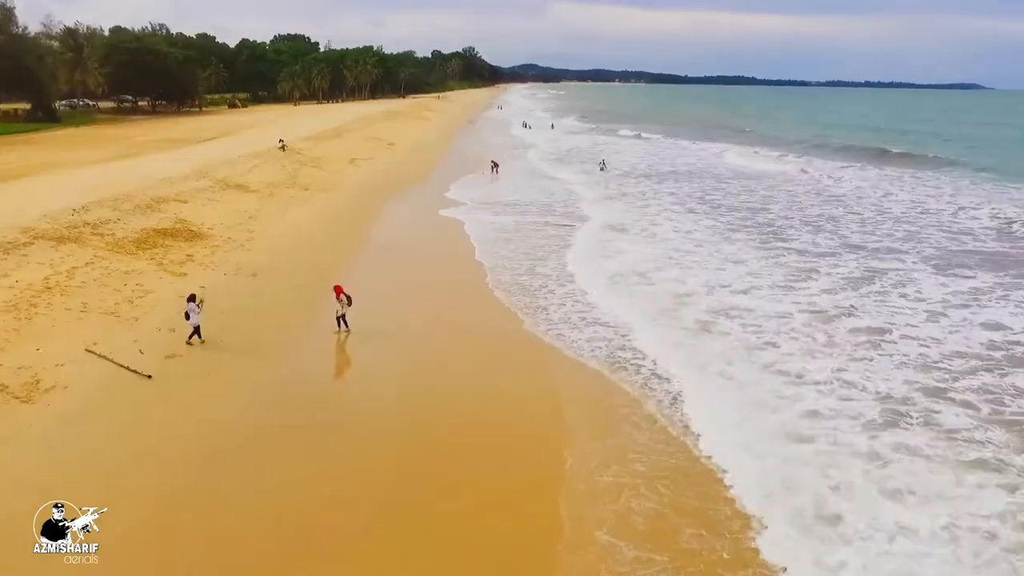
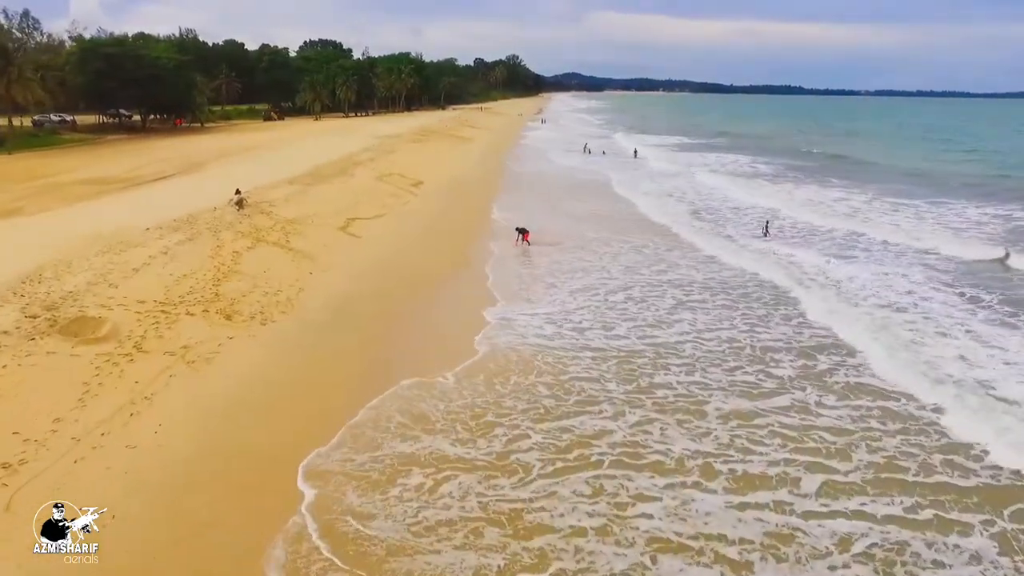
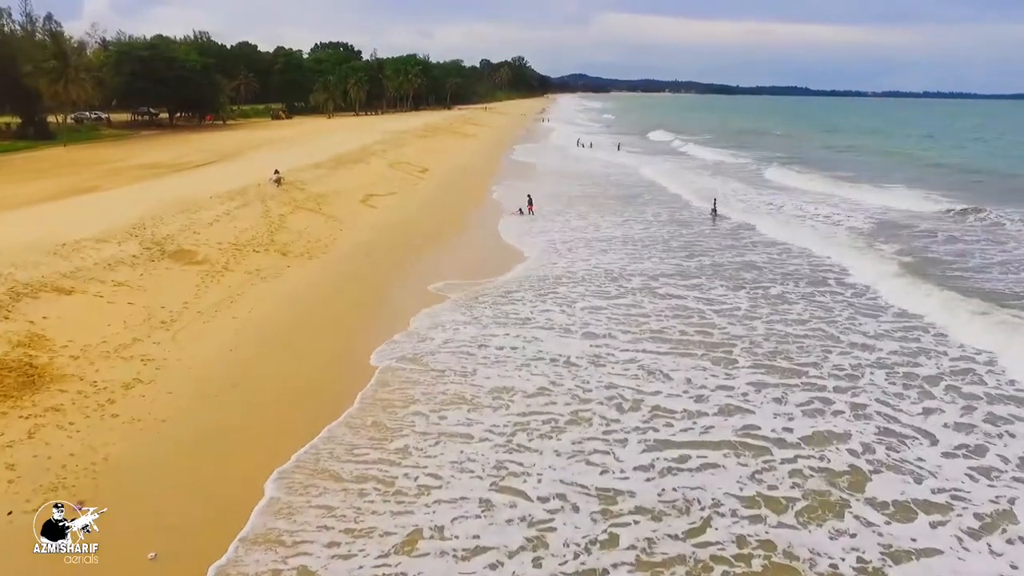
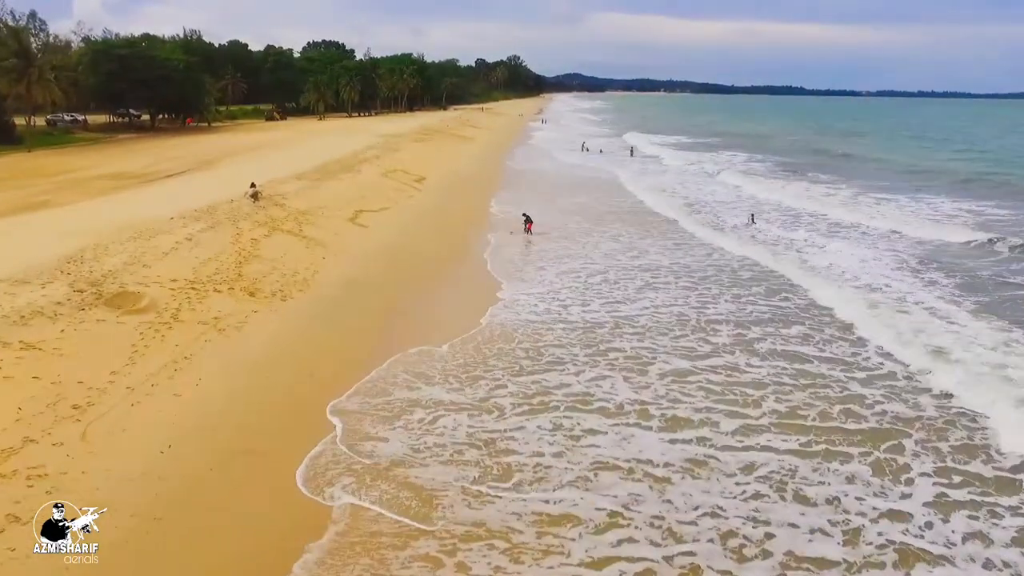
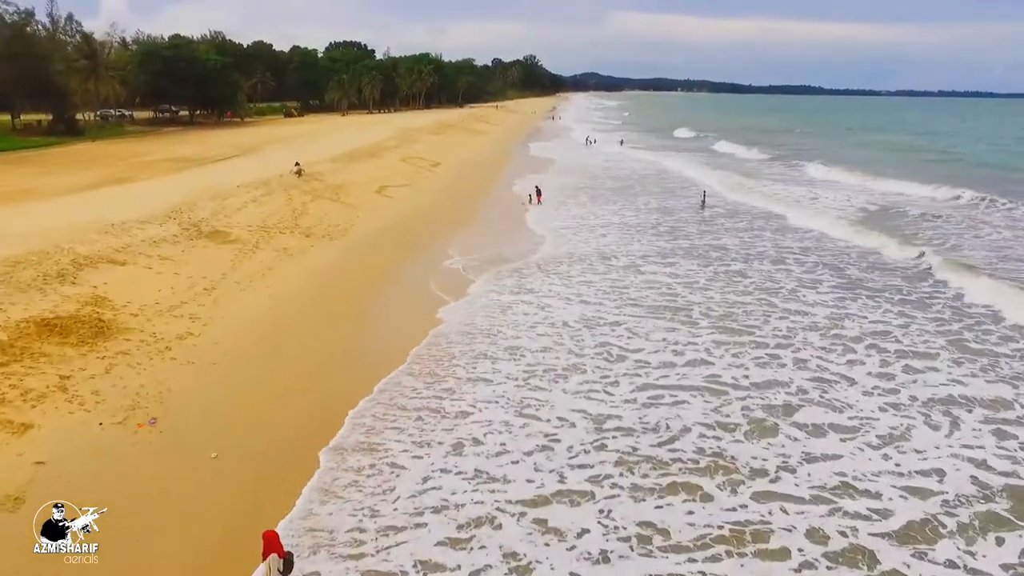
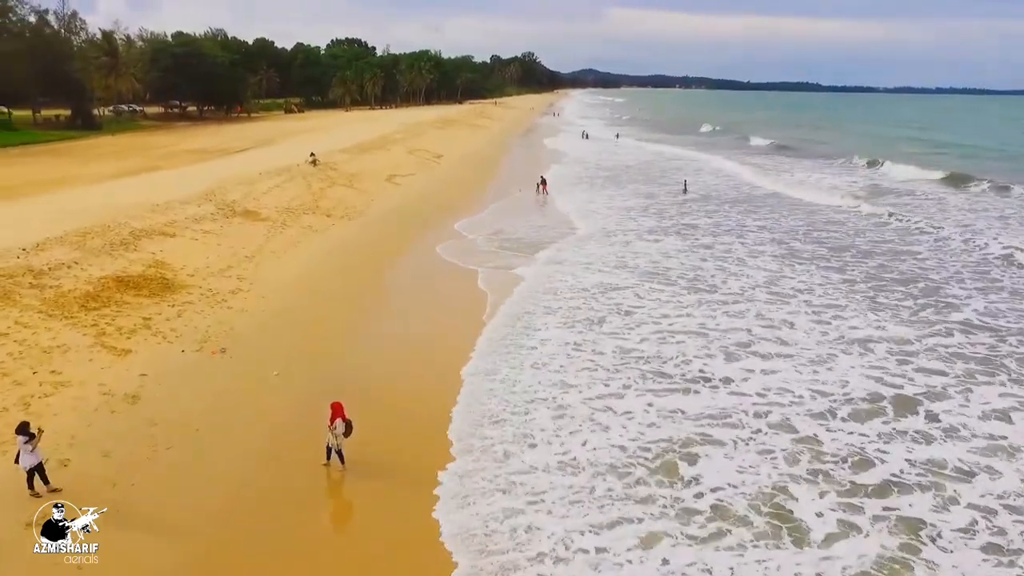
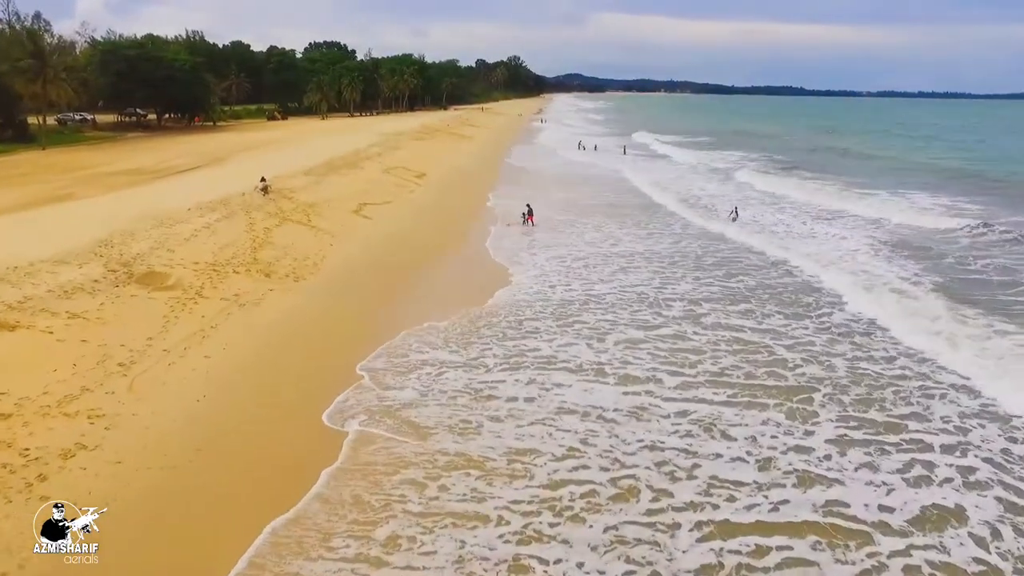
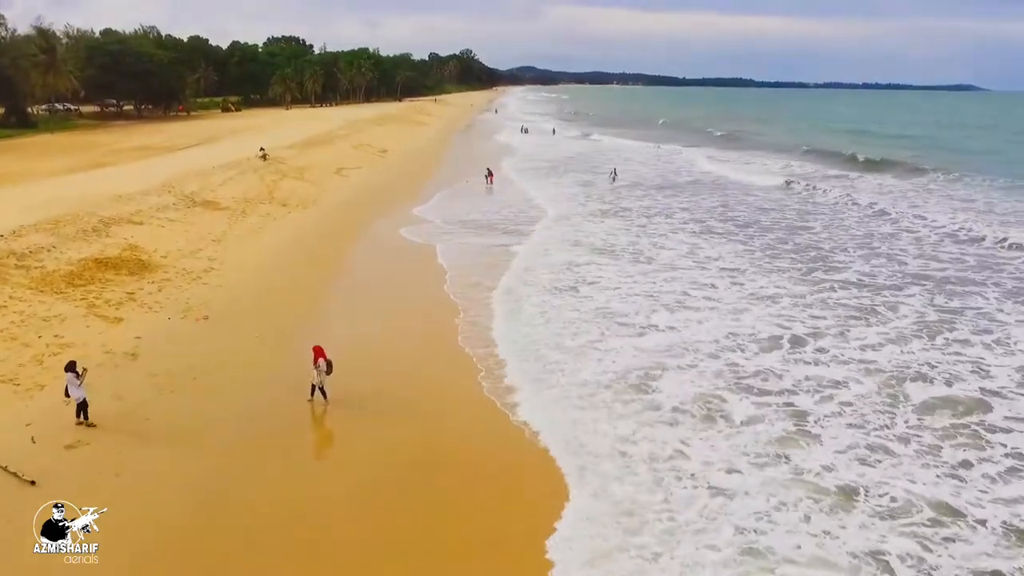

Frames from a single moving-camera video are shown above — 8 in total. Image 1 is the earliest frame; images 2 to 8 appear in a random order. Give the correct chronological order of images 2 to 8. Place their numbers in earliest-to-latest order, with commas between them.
8, 6, 5, 3, 7, 4, 2
